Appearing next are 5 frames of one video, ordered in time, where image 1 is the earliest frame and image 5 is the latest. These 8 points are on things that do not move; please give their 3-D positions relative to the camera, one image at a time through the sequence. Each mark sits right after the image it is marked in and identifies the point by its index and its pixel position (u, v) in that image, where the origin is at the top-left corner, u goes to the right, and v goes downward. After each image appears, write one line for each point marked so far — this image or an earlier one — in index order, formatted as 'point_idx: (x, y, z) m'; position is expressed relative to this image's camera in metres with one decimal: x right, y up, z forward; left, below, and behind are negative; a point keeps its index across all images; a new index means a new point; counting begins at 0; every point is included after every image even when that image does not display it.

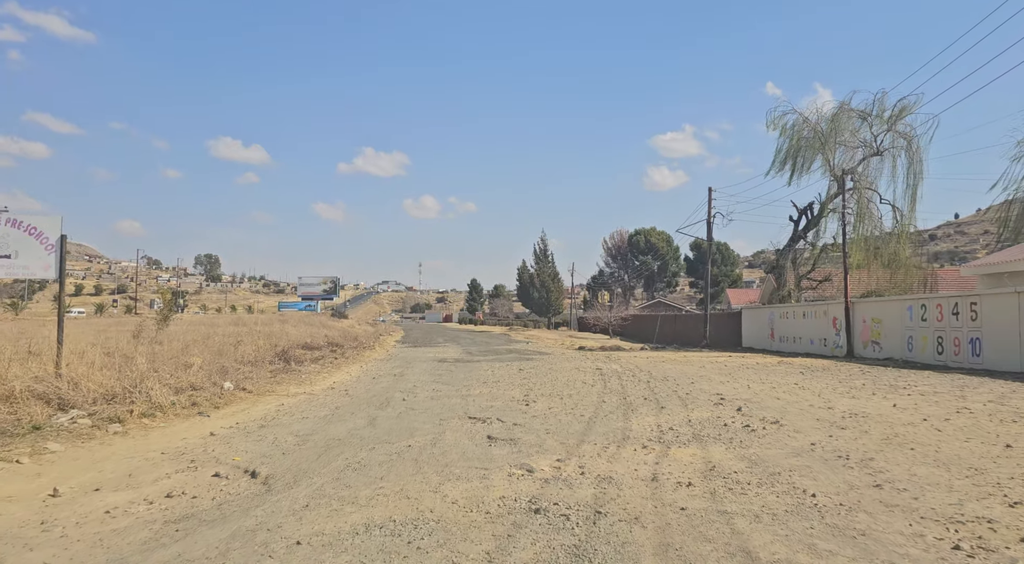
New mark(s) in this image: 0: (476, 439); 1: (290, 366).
0: (-0.5, -2.0, +8.3) m
1: (-6.5, -2.4, +18.8) m
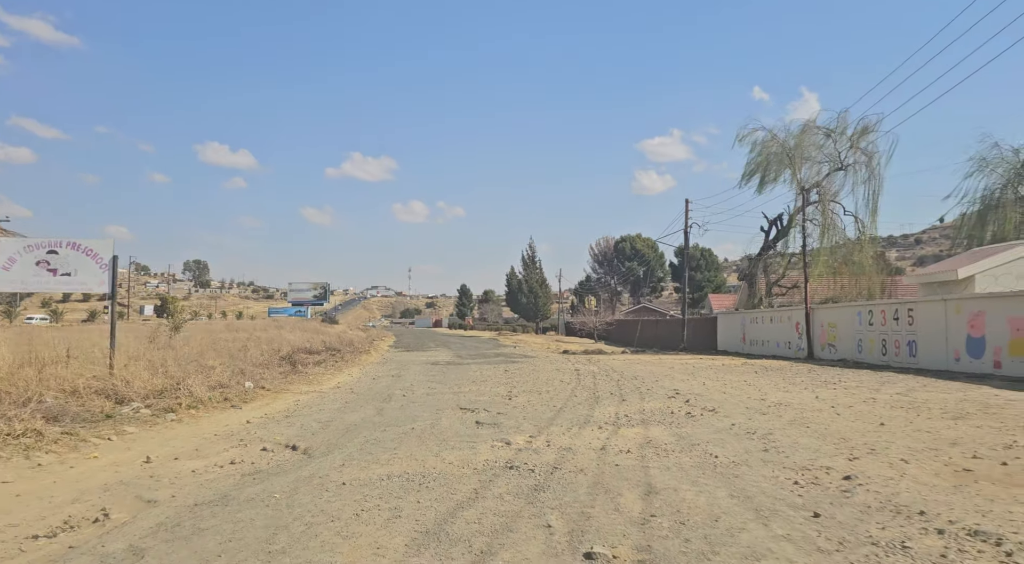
0: (-0.7, -2.2, +10.2) m
1: (-6.9, -2.8, +20.7) m
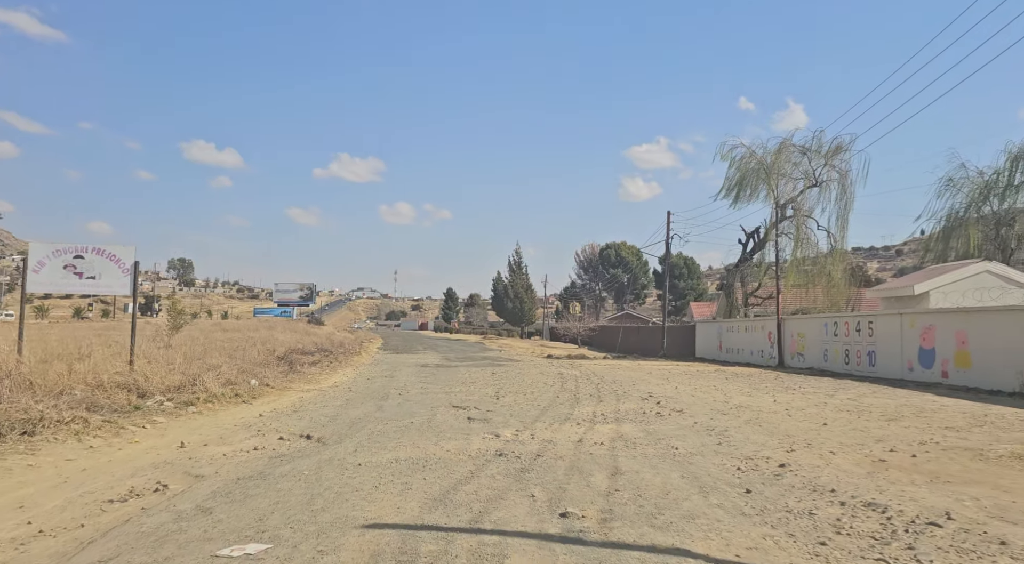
0: (-0.9, -2.4, +11.4) m
1: (-7.4, -2.9, +21.7) m
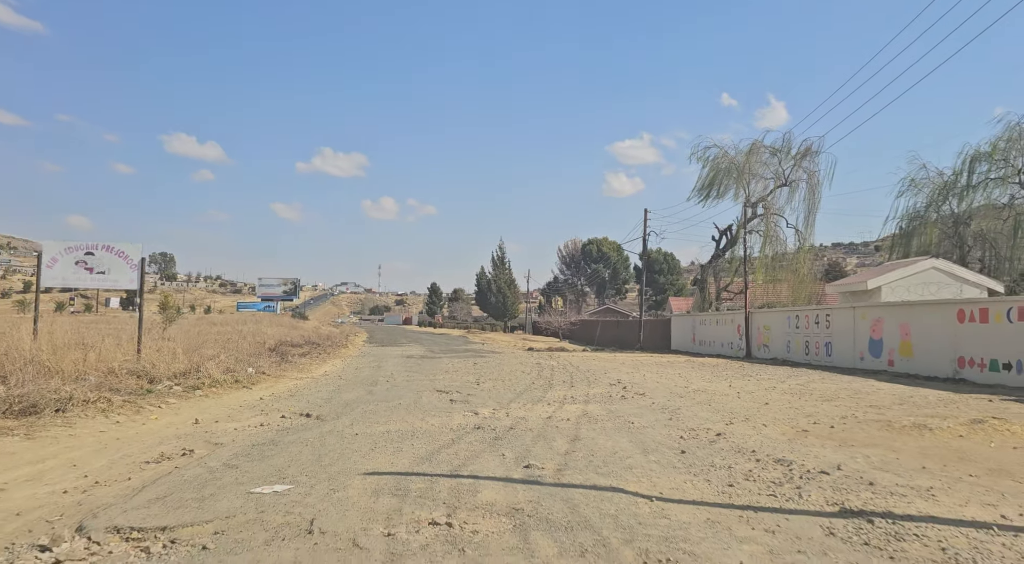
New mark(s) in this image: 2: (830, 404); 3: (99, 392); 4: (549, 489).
0: (-1.4, -2.3, +12.7) m
1: (-8.0, -2.7, +22.8) m
2: (+5.9, -2.2, +12.0) m
3: (-7.2, -1.9, +11.2) m
4: (+0.4, -1.9, +5.9) m
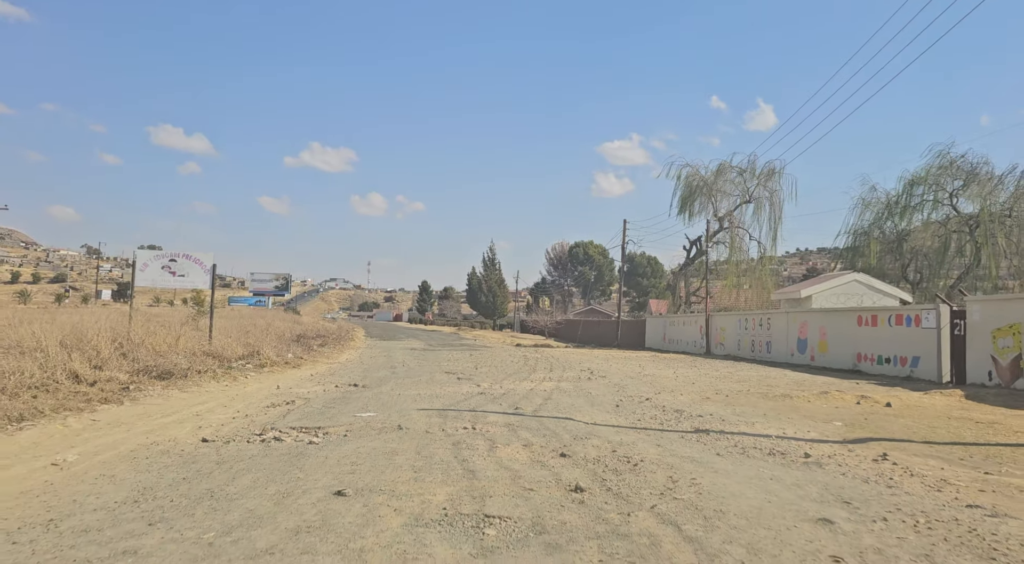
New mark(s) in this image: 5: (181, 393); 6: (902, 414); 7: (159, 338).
0: (-1.6, -2.5, +16.8) m
1: (-8.5, -2.7, +26.8) m
2: (+5.7, -2.5, +16.2) m
3: (-7.4, -2.0, +15.2) m
4: (+0.3, -2.1, +10.0) m
5: (-6.1, -2.0, +11.9) m
6: (+7.0, -2.4, +11.6) m
7: (-9.5, -1.5, +17.3) m
